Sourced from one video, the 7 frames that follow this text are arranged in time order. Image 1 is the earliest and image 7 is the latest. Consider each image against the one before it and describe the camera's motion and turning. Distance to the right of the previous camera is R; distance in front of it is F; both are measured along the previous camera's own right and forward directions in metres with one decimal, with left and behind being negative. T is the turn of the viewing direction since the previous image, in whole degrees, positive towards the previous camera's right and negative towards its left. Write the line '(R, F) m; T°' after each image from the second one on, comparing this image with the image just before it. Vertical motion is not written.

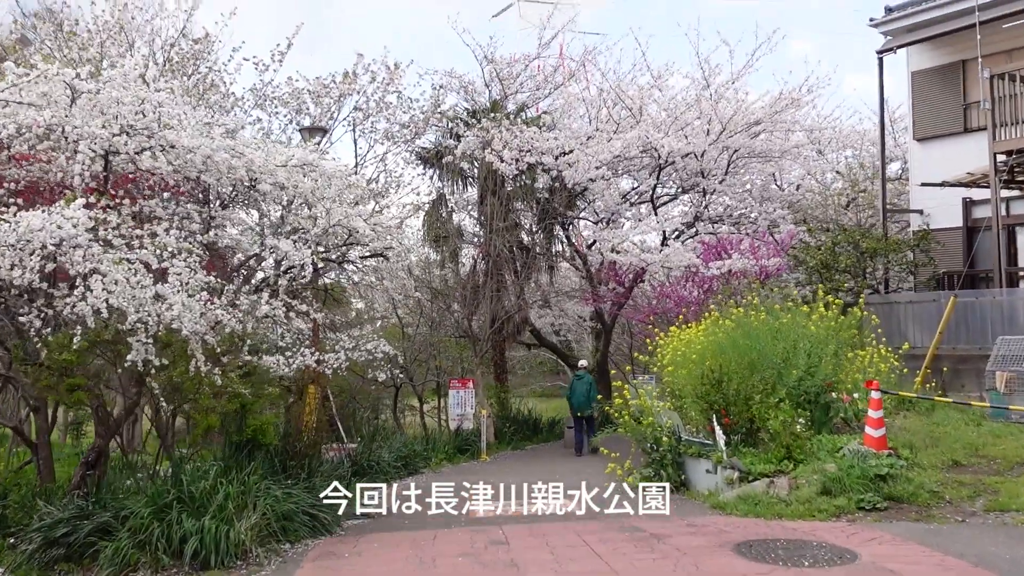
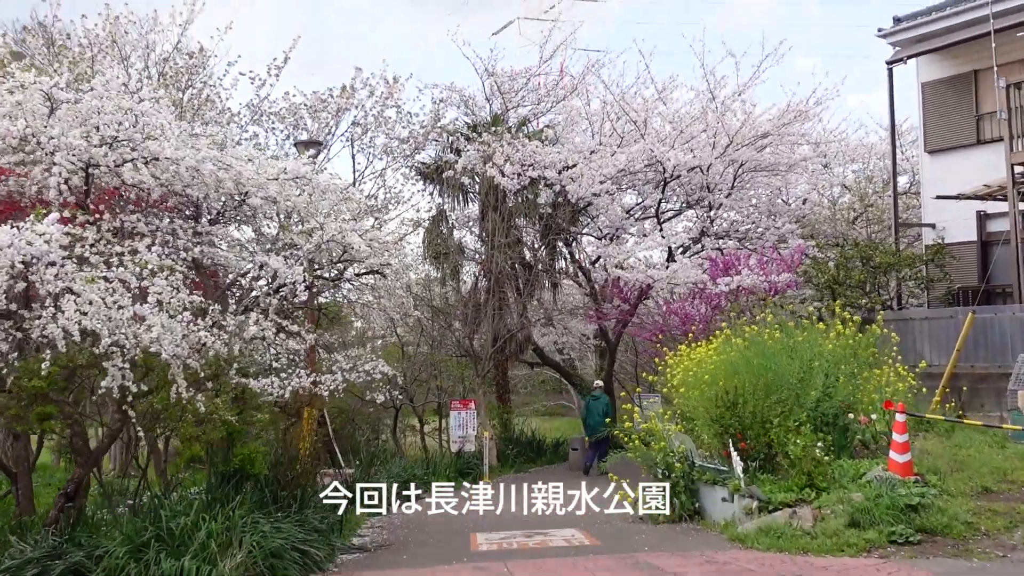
(0.0, +0.4) m; 0°
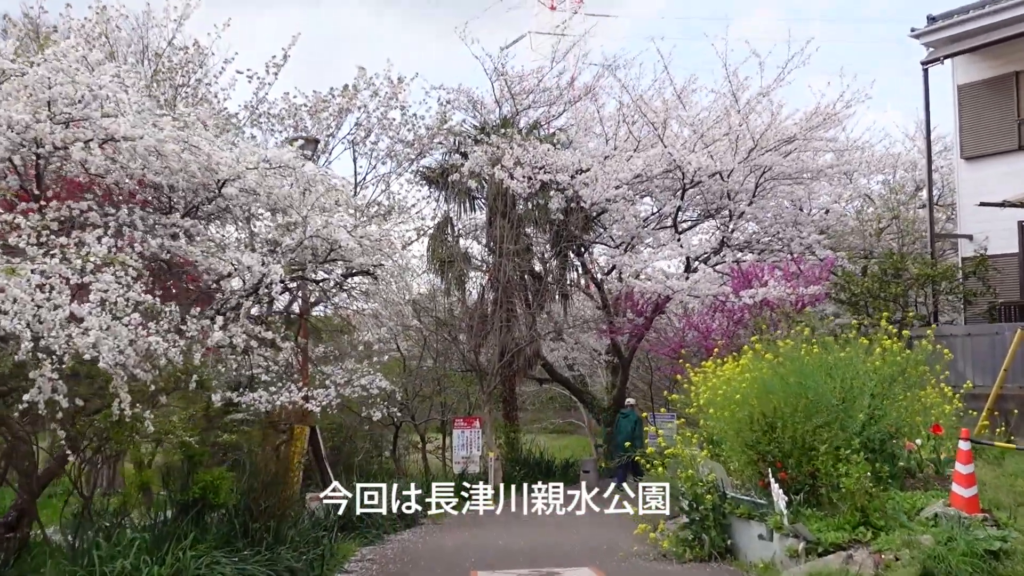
(0.0, +0.8) m; -1°
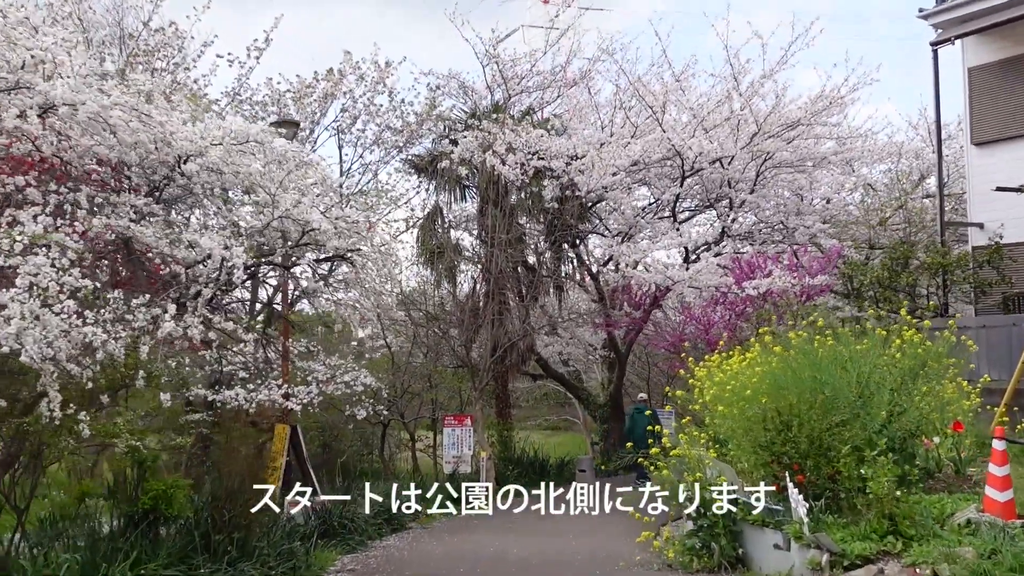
(0.0, +0.5) m; 0°
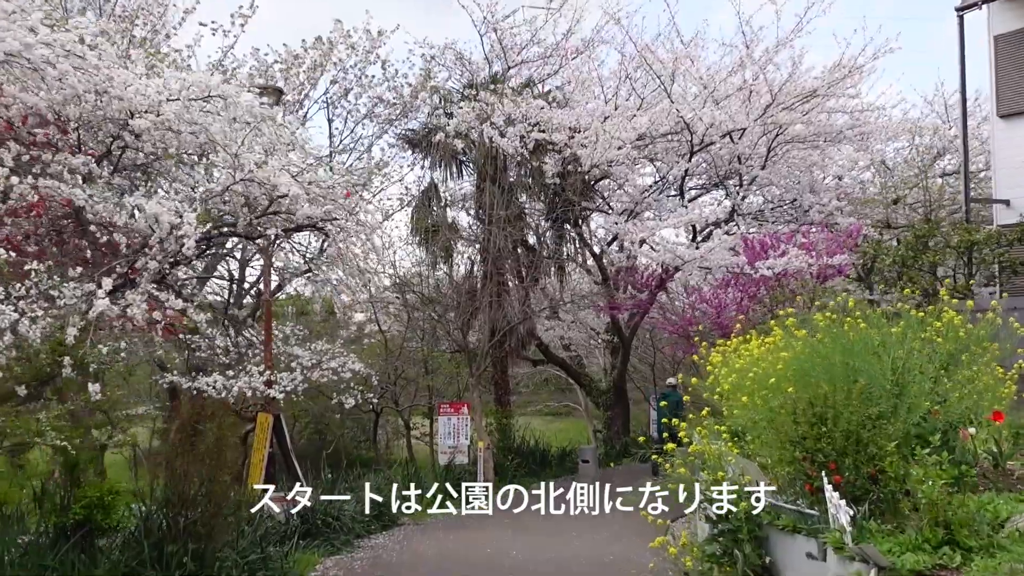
(0.0, +0.7) m; 0°
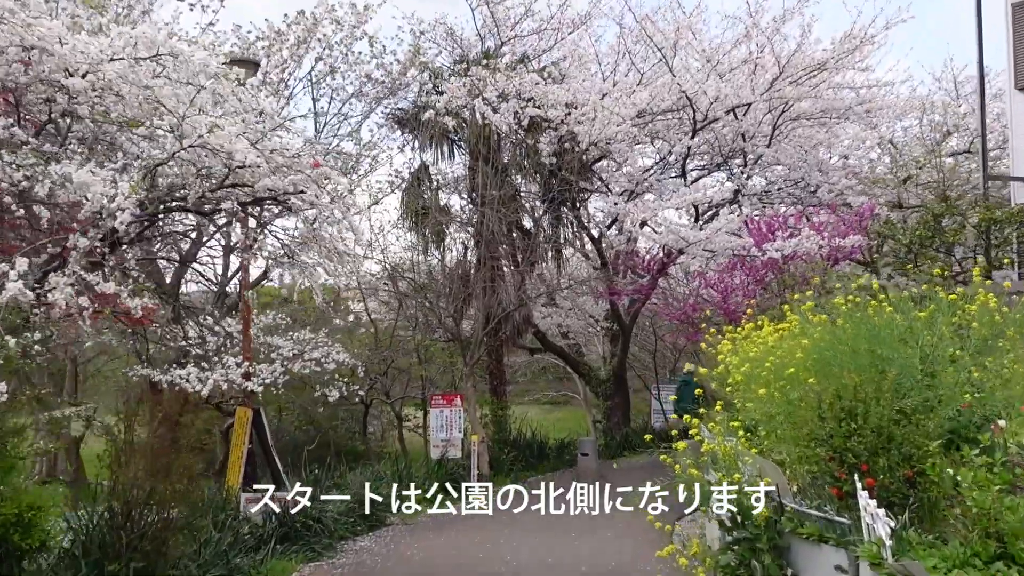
(0.0, +0.5) m; 0°
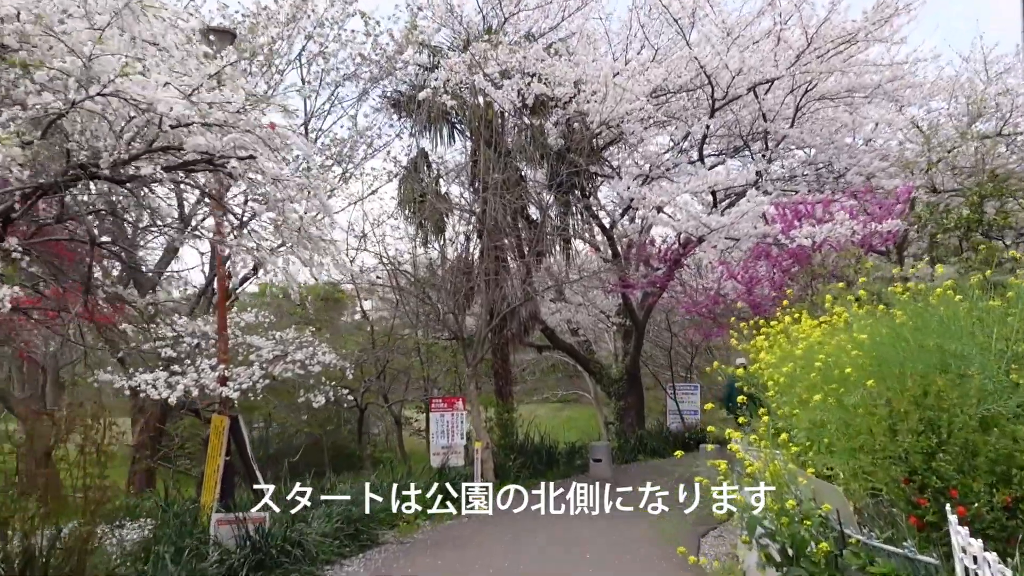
(0.0, +0.8) m; -1°
